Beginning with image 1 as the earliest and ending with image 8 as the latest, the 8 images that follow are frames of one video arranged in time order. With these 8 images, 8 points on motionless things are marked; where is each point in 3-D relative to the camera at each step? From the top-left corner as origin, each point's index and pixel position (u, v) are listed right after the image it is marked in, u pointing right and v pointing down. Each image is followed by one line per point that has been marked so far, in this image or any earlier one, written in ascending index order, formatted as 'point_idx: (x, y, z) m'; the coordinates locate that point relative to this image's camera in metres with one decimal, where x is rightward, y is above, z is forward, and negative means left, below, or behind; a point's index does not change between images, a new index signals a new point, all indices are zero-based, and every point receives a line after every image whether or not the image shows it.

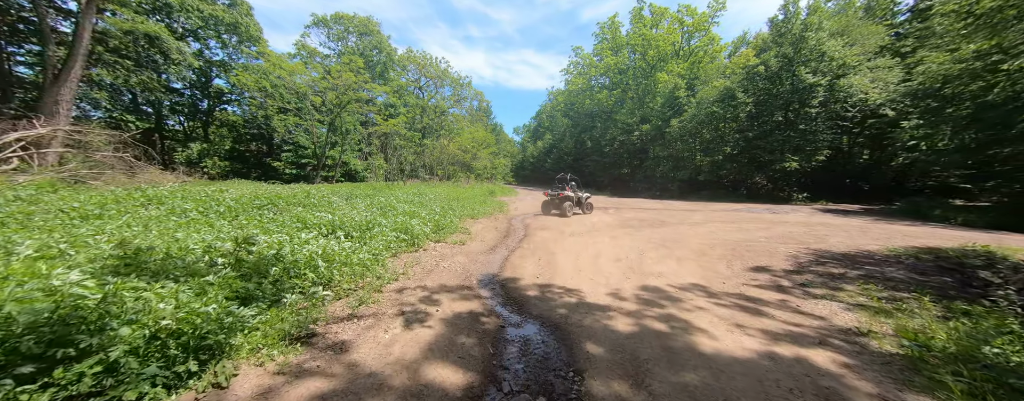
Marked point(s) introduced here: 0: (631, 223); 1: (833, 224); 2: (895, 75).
0: (+3.6, -0.8, +8.8) m
1: (+10.2, -0.8, +9.5) m
2: (+20.9, +7.0, +16.4) m
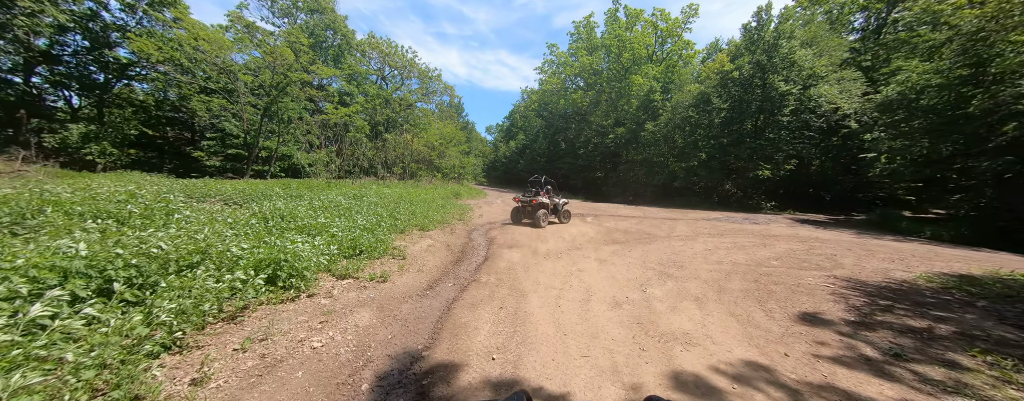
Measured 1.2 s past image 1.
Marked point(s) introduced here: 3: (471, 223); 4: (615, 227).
0: (+2.7, -1.0, +7.5) m
1: (+9.1, -1.2, +8.8) m
2: (+19.3, +6.4, +16.7) m
3: (-1.1, -0.5, +7.8) m
4: (+3.2, -0.9, +9.3) m
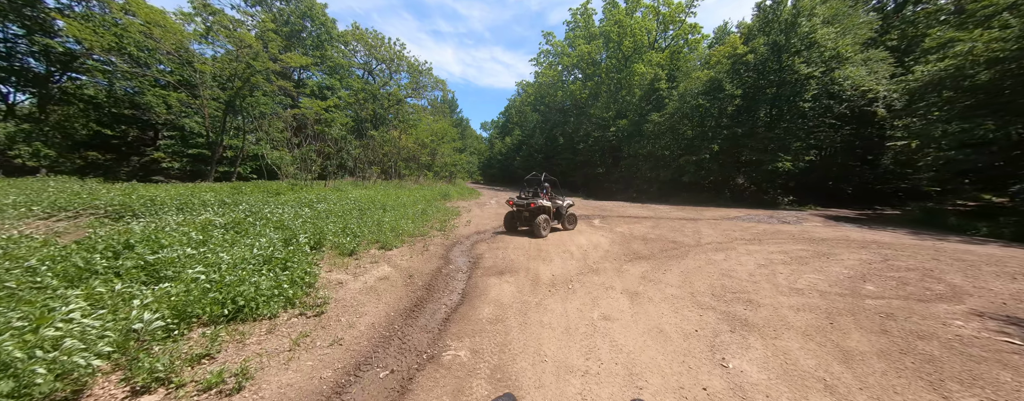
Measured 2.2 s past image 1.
0: (+2.5, -1.0, +5.9) m
1: (+9.0, -1.1, +7.3) m
2: (+18.9, +6.7, +15.2) m
3: (-1.3, -0.6, +6.2) m
4: (+3.1, -0.9, +7.8) m
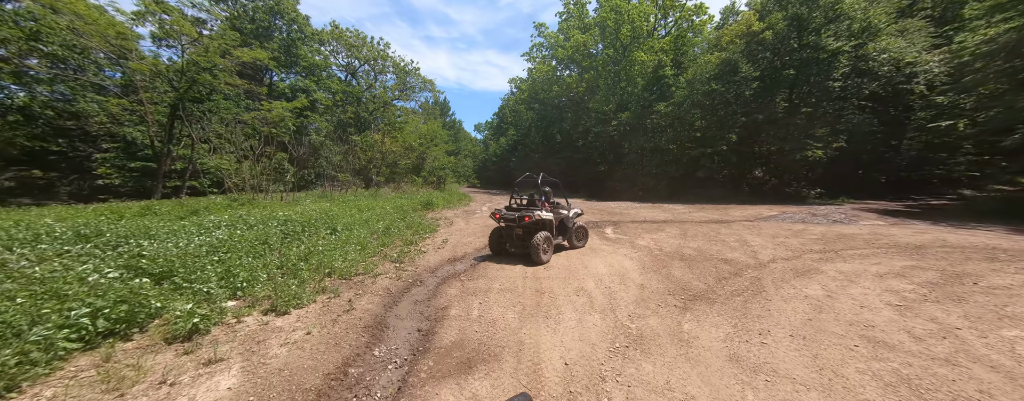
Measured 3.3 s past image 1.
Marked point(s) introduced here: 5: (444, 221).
0: (+2.4, -1.1, +4.0) m
1: (+8.8, -0.9, +5.4) m
2: (+18.4, +7.3, +13.4) m
3: (-1.4, -0.9, +4.3) m
4: (+2.9, -1.0, +5.9) m
5: (-1.9, -0.6, +8.7) m
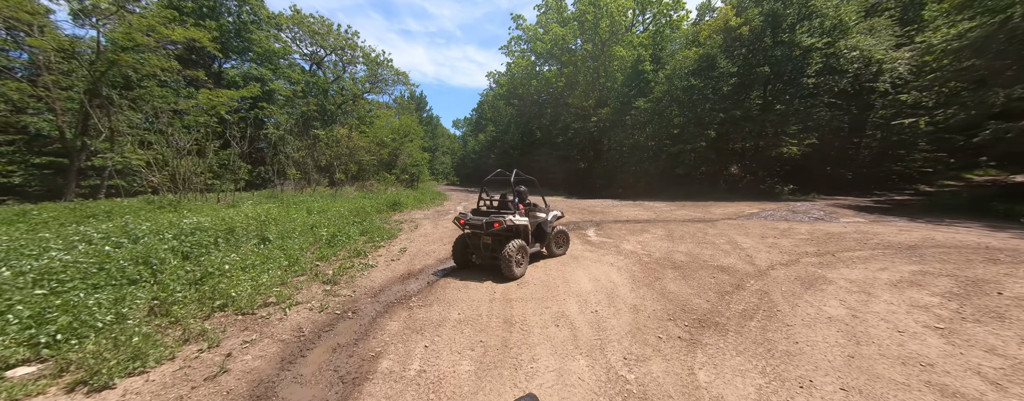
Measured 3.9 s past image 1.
0: (+2.0, -1.1, +3.4) m
1: (+8.3, -0.8, +5.1) m
2: (+17.3, +7.4, +13.7) m
3: (-1.8, -0.9, +3.4) m
4: (+2.4, -1.0, +5.2) m
5: (-2.6, -0.6, +7.7) m
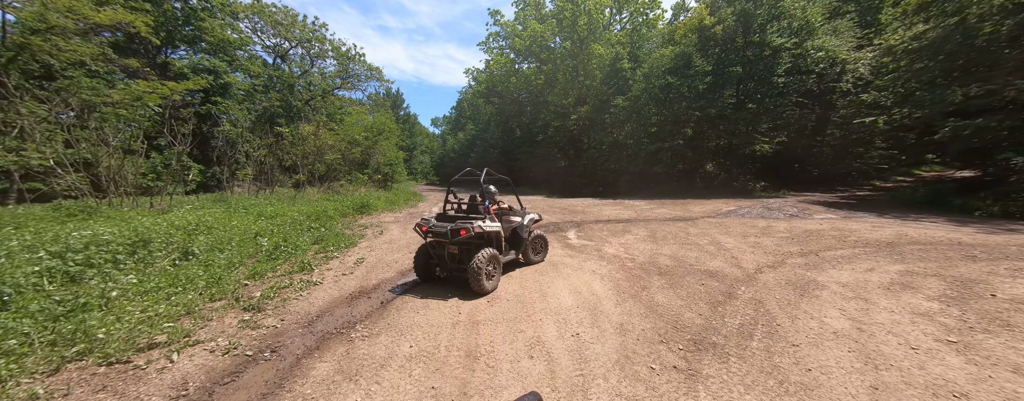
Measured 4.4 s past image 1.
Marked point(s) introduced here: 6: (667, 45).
0: (+1.6, -1.1, +3.0) m
1: (+7.9, -0.8, +5.1) m
2: (+16.2, +7.6, +14.2) m
3: (-2.1, -1.0, +2.8) m
4: (+2.0, -1.0, +4.9) m
5: (-3.2, -0.7, +7.1) m
6: (+10.0, +10.0, +19.2) m
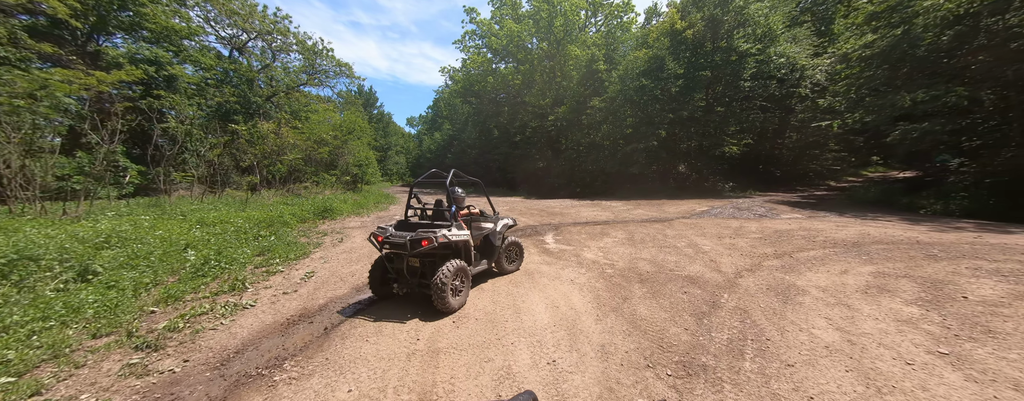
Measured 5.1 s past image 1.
0: (+1.4, -1.2, +2.7) m
1: (+7.4, -0.8, +5.3) m
2: (+15.0, +7.7, +15.0) m
3: (-2.4, -1.1, +2.2) m
4: (+1.5, -1.0, +4.6) m
5: (-3.8, -0.8, +6.4) m
6: (+8.4, +10.0, +19.5) m
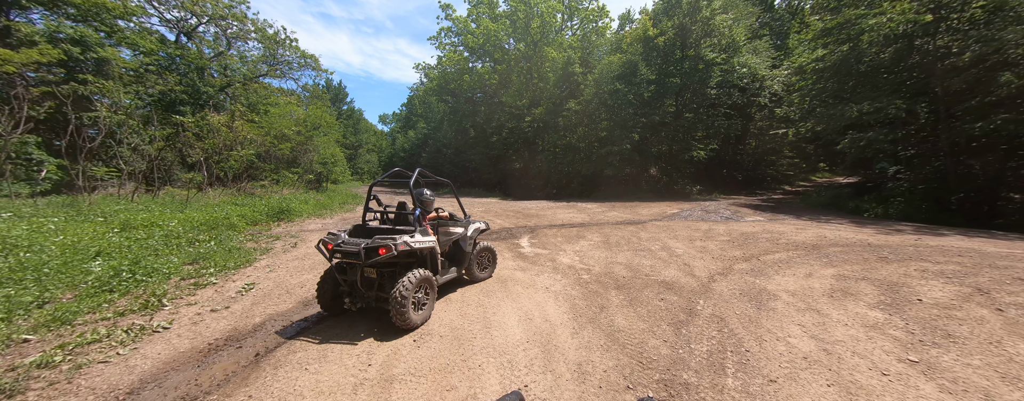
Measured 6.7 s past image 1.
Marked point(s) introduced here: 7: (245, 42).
0: (+1.1, -1.2, +2.5) m
1: (+6.9, -0.9, +5.7) m
2: (+13.8, +7.5, +15.9) m
3: (-2.6, -1.1, +1.8) m
4: (+1.1, -1.1, +4.5) m
5: (-4.3, -0.8, +5.8) m
6: (+6.8, +9.8, +19.9) m
7: (-18.2, +10.8, +20.0) m
